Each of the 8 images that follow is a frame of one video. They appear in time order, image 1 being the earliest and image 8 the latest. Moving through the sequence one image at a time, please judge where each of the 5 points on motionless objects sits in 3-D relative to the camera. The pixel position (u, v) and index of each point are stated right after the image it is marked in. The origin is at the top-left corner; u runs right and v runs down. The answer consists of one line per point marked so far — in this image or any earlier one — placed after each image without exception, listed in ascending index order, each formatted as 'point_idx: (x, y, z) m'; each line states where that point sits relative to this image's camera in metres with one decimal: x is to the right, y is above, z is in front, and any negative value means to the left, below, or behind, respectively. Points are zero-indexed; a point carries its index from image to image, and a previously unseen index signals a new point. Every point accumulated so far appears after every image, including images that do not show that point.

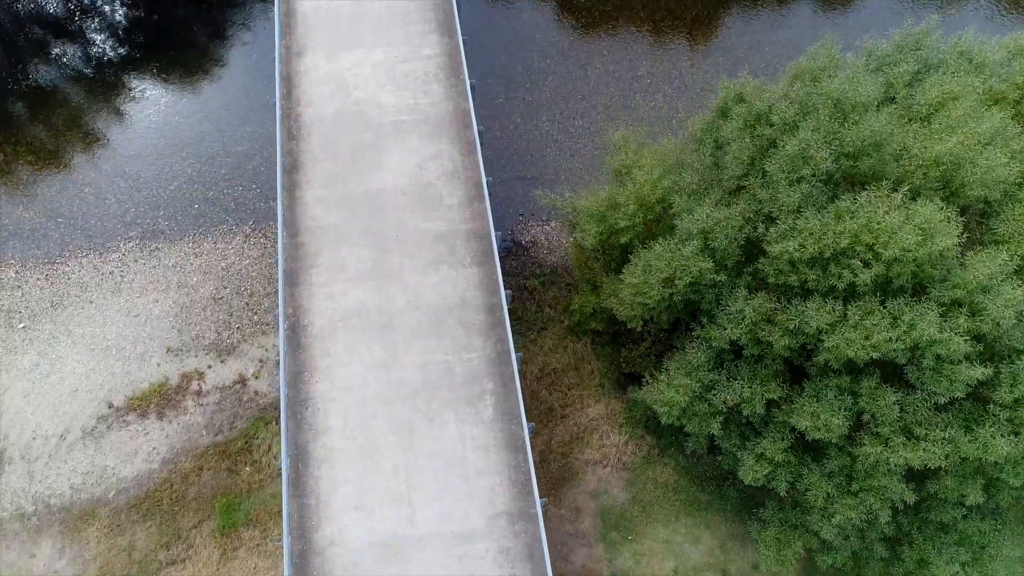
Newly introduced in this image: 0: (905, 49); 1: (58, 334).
0: (+7.6, +4.6, +13.7) m
1: (-12.4, -1.3, +19.3) m
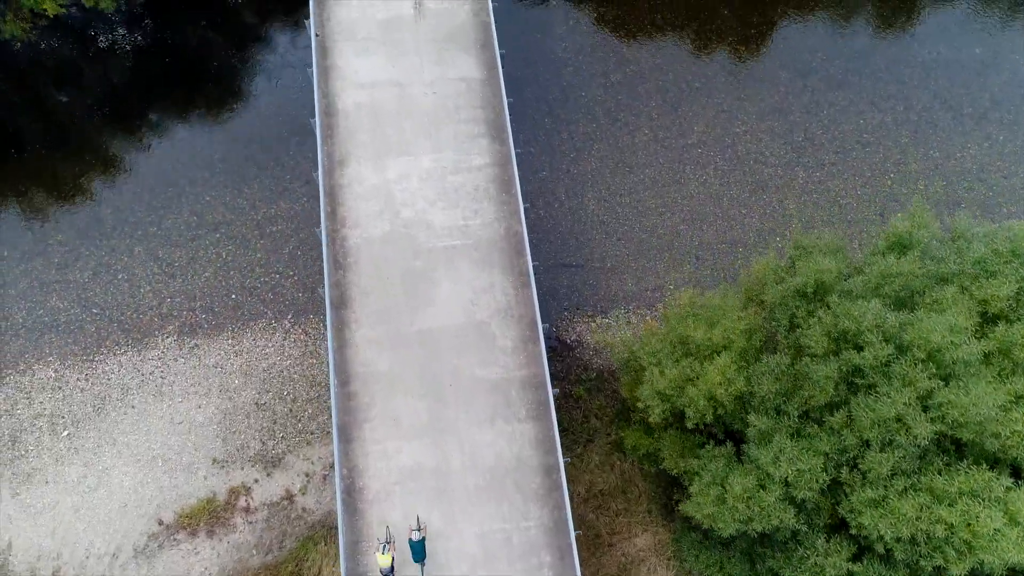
0: (+8.9, +0.6, +12.9) m
1: (-11.1, -4.2, +19.2) m
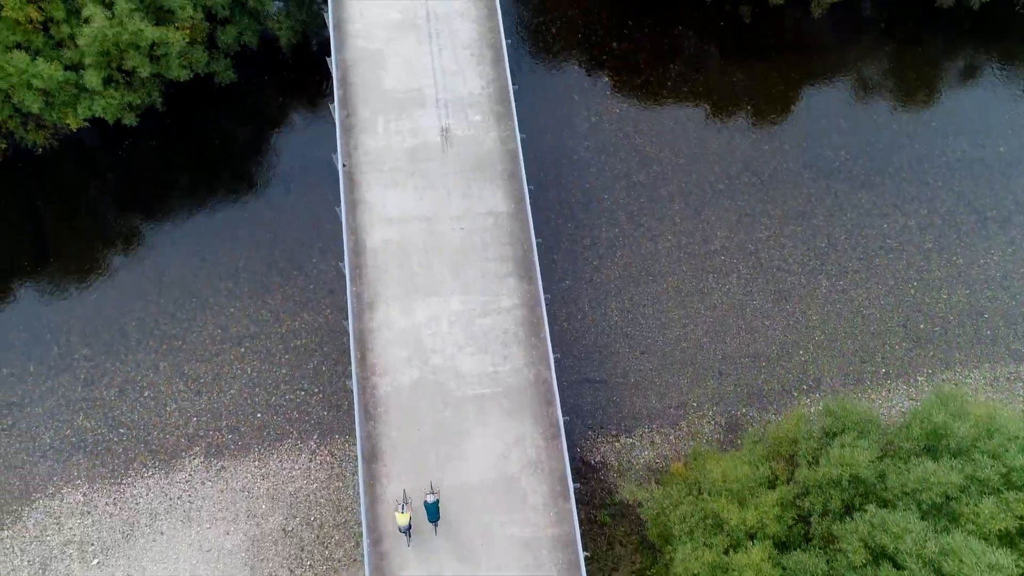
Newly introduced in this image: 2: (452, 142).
0: (+9.7, -3.2, +12.9) m
1: (-10.4, -7.8, +19.4) m
2: (-1.7, +4.0, +19.6) m
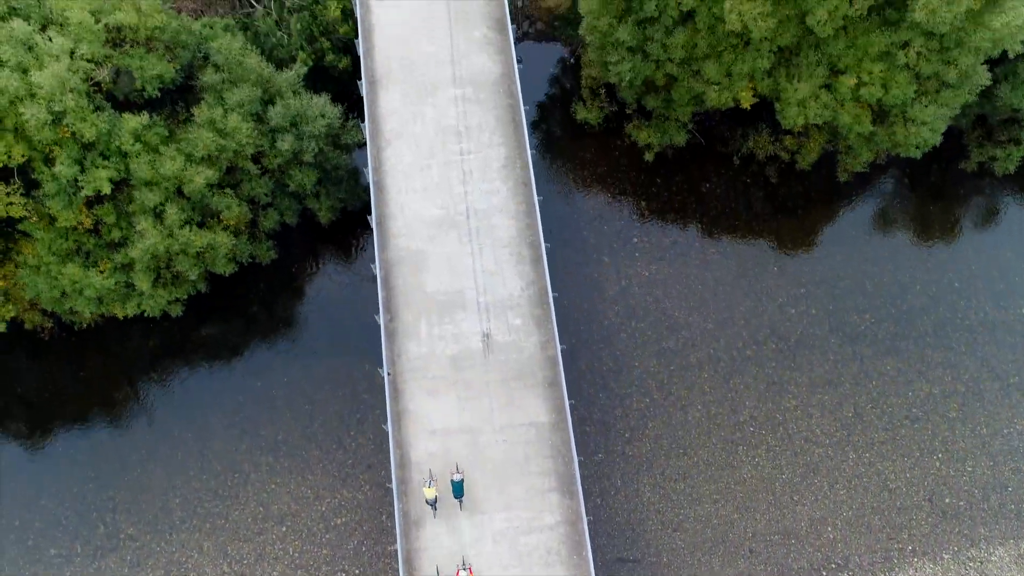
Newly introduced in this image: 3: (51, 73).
0: (+10.8, -9.0, +13.4) m
1: (-9.3, -13.5, +20.0) m
2: (-0.5, -1.7, +20.1) m
3: (-11.8, +5.5, +18.1) m
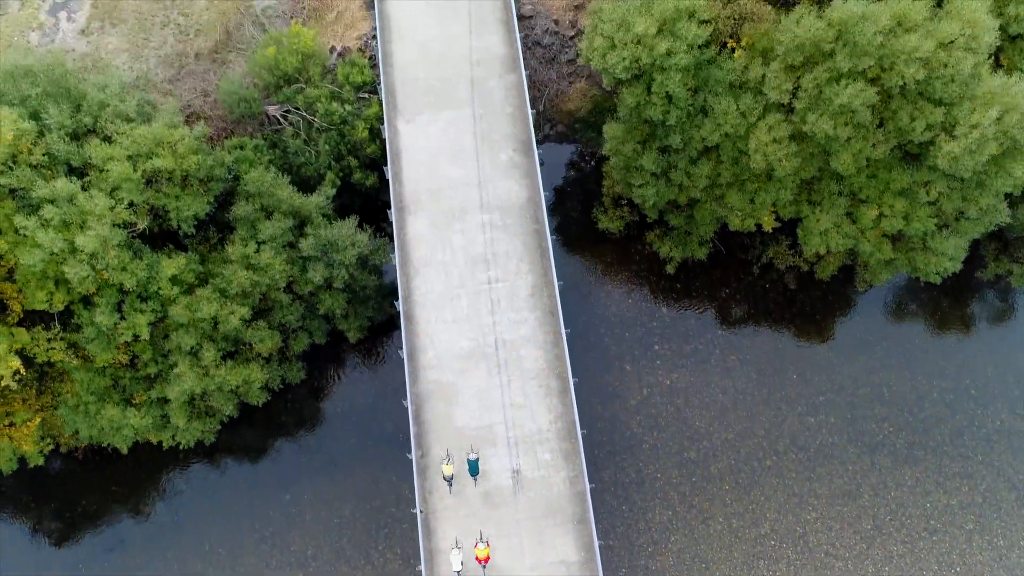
0: (+11.6, -13.0, +13.8) m
1: (-8.5, -17.5, +20.4) m
2: (+0.3, -5.7, +20.5) m
3: (-11.0, +1.5, +18.5) m
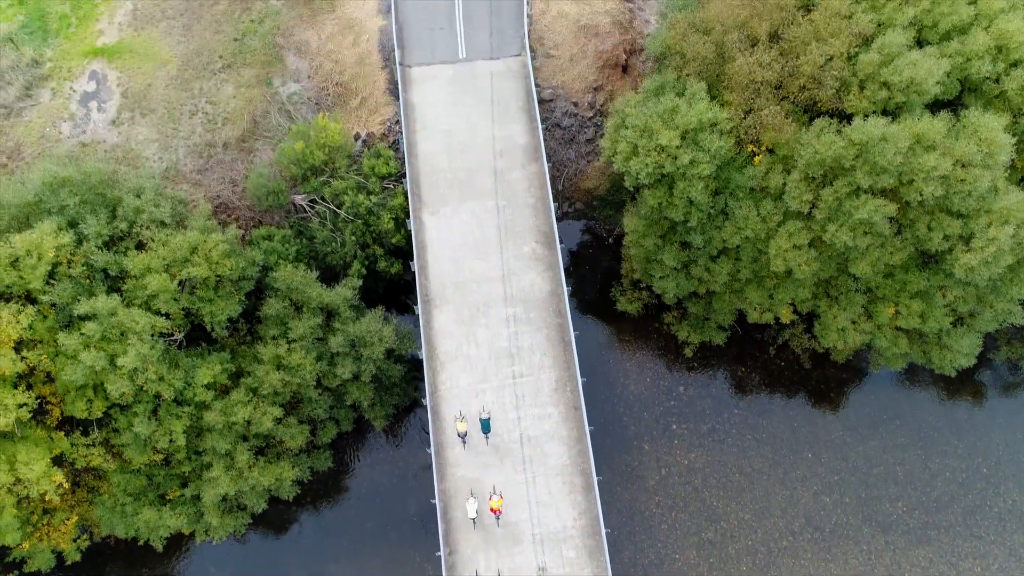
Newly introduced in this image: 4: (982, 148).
0: (+12.4, -16.1, +14.4) m
1: (-7.7, -20.6, +21.0) m
2: (+1.1, -8.8, +21.0) m
3: (-10.2, -1.6, +19.1) m
4: (+12.9, +3.8, +19.3) m
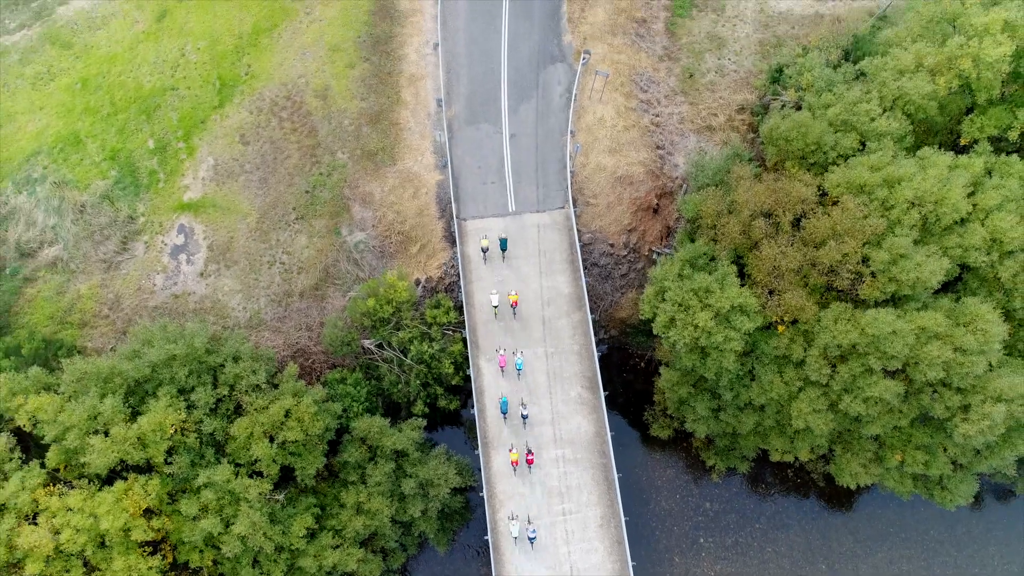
0: (+14.2, -21.5, +17.4) m
1: (-5.9, -26.0, +24.0) m
2: (+2.9, -14.2, +24.0) m
3: (-8.4, -7.0, +22.0) m
4: (+14.7, -1.6, +22.3) m
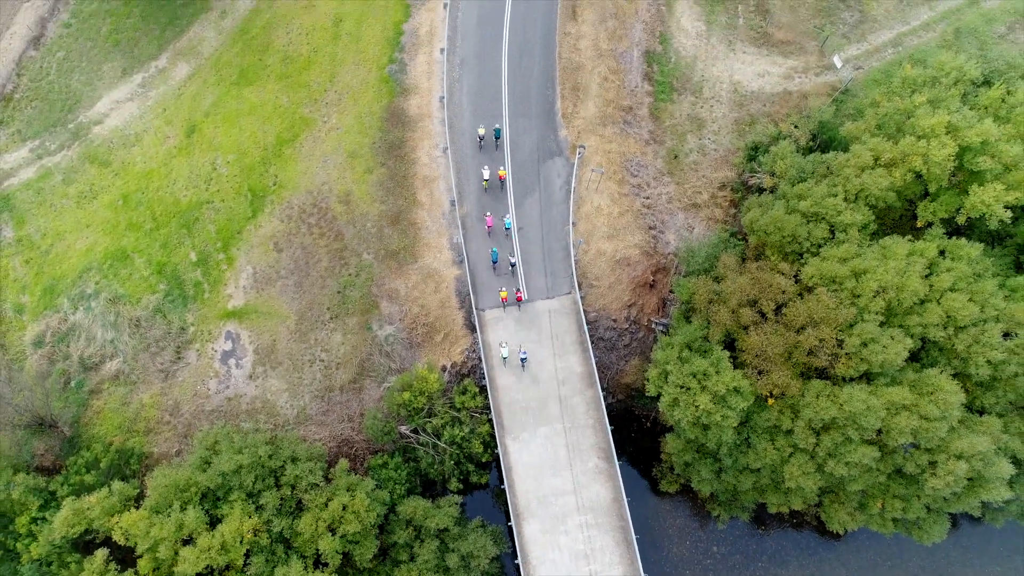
0: (+16.5, -24.3, +21.0) m
1: (-3.4, -30.0, +27.3) m
2: (+4.7, -17.7, +27.5) m
3: (-7.0, -11.2, +25.2) m
4: (+15.7, -4.4, +25.9) m
